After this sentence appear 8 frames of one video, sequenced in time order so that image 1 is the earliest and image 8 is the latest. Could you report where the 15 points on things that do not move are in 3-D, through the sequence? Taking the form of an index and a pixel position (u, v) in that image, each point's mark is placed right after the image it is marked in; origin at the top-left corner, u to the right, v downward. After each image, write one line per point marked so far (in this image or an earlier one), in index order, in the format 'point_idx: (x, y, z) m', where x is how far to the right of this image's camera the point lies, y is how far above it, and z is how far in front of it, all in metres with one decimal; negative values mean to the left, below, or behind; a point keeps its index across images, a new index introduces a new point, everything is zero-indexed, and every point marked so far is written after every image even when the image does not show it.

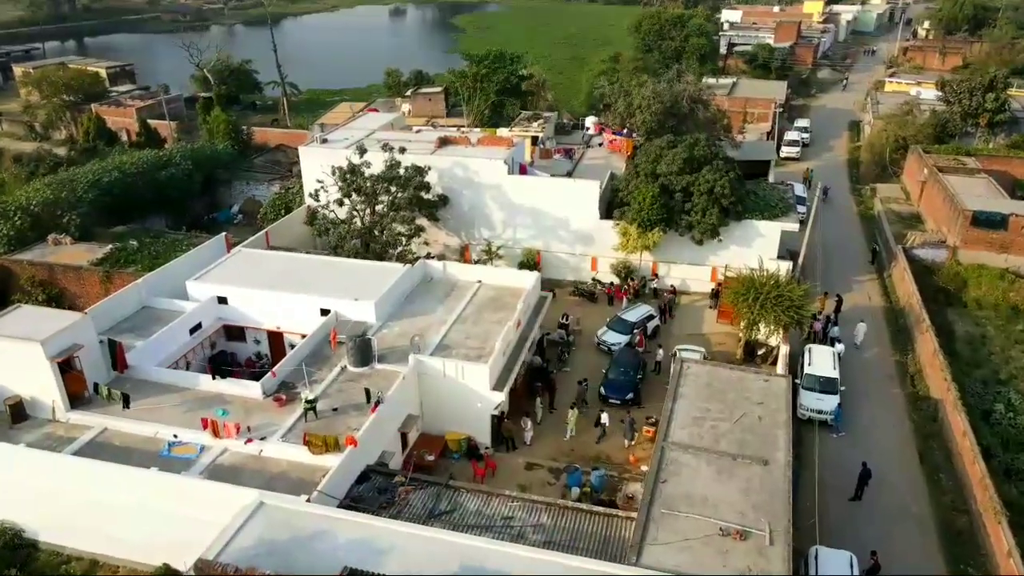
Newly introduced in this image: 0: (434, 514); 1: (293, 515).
0: (-1.8, -5.2, +16.7) m
1: (-4.4, -4.7, +15.0) m
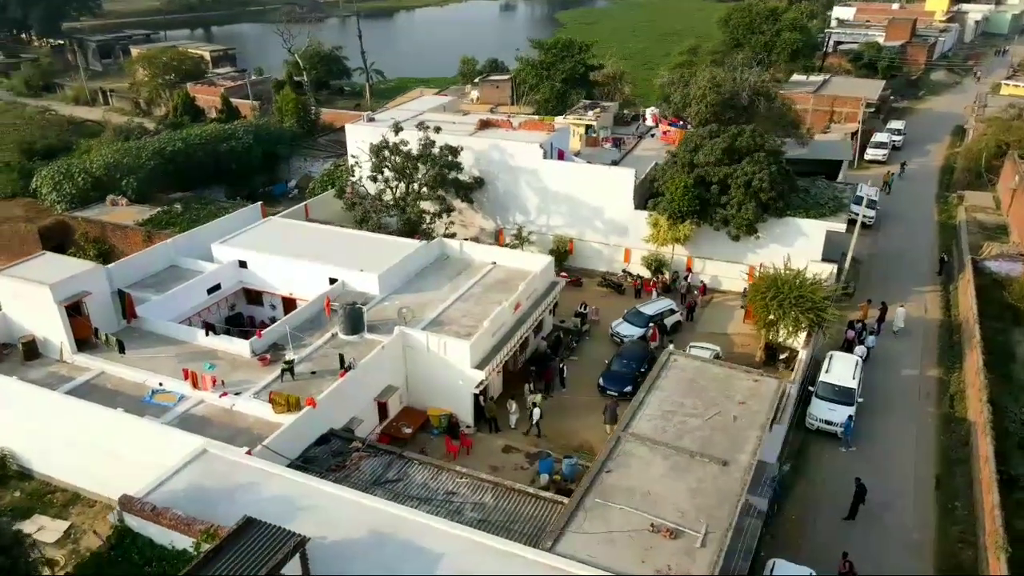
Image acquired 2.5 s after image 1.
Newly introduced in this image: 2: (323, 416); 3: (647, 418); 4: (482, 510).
0: (-3.0, -4.4, +16.6) m
1: (-5.8, -3.7, +15.3) m
2: (-4.7, -3.2, +17.9) m
3: (+3.1, -3.0, +17.0) m
4: (-0.7, -4.8, +15.8) m
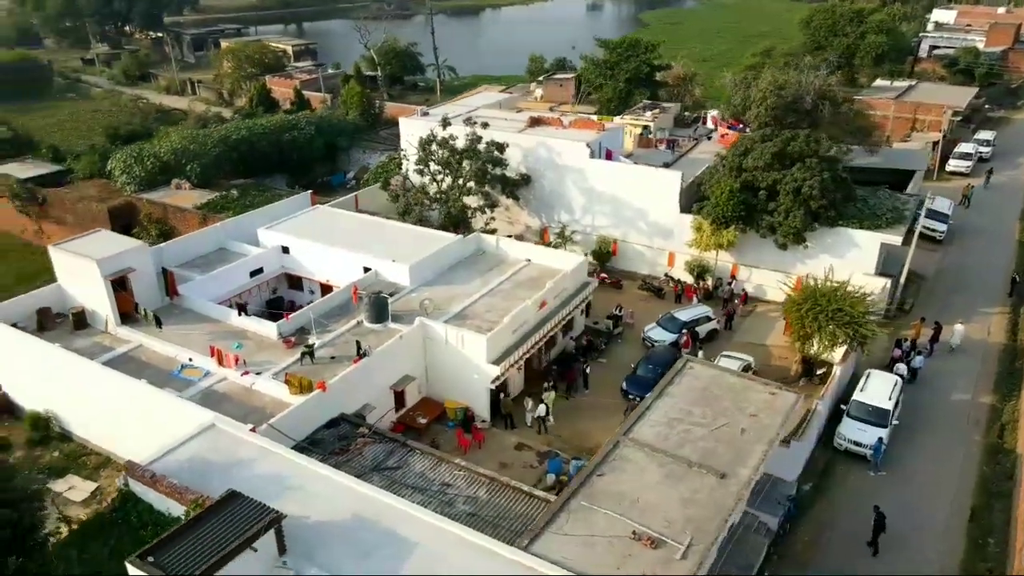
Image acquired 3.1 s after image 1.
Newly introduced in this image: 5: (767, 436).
0: (-3.1, -4.1, +16.8) m
1: (-6.0, -3.3, +15.8) m
2: (-4.5, -2.8, +18.3) m
3: (+3.1, -3.1, +16.6) m
4: (-0.8, -4.7, +15.8) m
5: (+5.6, -3.3, +16.2) m
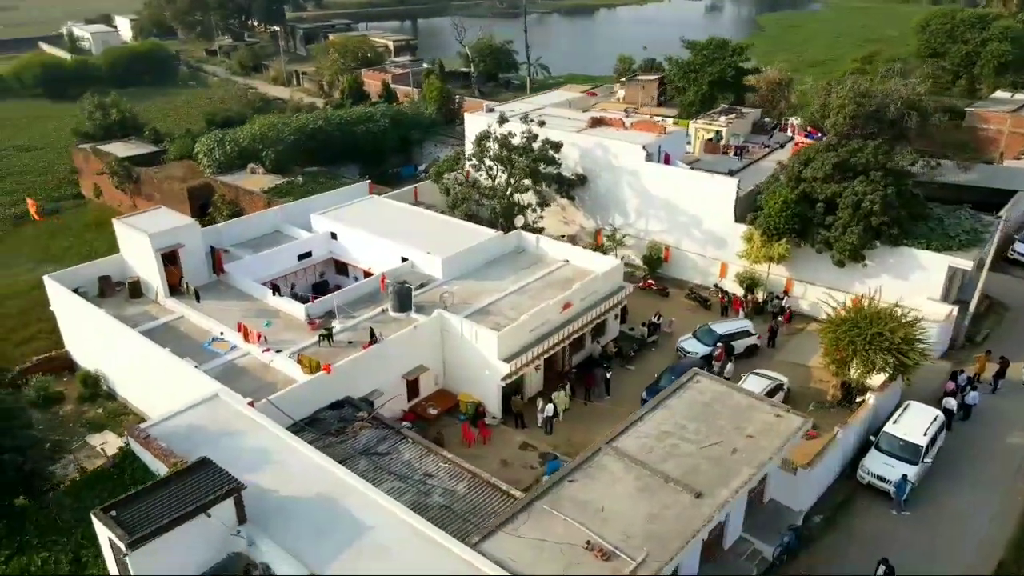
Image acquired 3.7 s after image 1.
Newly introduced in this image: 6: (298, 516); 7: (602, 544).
0: (-3.4, -3.9, +17.2) m
1: (-6.3, -2.8, +16.6) m
2: (-4.5, -2.5, +18.9) m
3: (+2.8, -3.2, +16.1) m
4: (-1.4, -4.5, +15.9) m
5: (+5.2, -3.6, +15.4) m
6: (-4.0, -4.3, +13.6) m
7: (+1.6, -4.6, +13.1) m
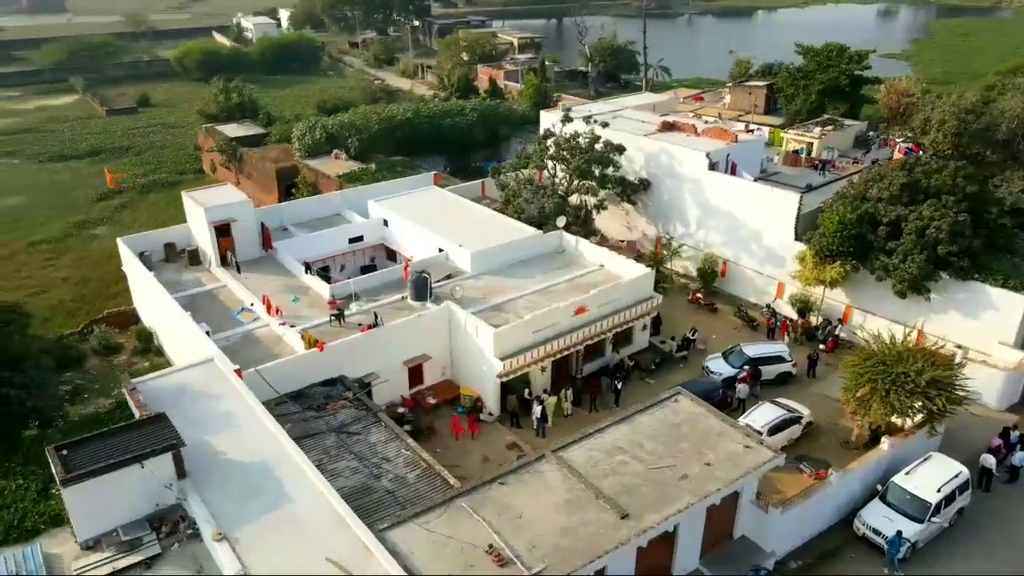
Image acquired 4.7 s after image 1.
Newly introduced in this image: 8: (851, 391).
0: (-4.2, -3.5, +17.9) m
1: (-7.1, -2.2, +17.8) m
2: (-4.9, -2.0, +19.7) m
3: (+1.6, -3.4, +15.6) m
4: (-2.5, -4.3, +16.2) m
5: (+3.8, -4.0, +14.4) m
6: (-5.5, -3.8, +14.4) m
7: (-0.1, -4.6, +12.9) m
8: (+9.0, -2.7, +19.1) m
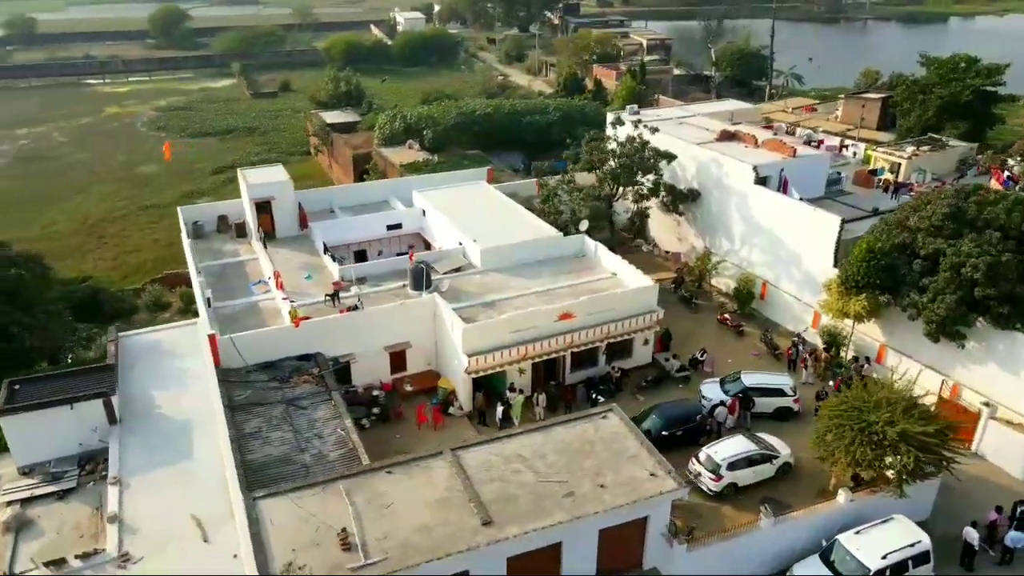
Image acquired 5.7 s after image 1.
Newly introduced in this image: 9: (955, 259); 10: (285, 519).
0: (-5.7, -2.9, +18.9) m
1: (-8.4, -1.4, +19.4) m
2: (-5.8, -1.4, +20.7) m
3: (-0.4, -3.4, +15.4) m
4: (-4.5, -3.9, +16.9) m
5: (+1.4, -4.2, +13.8) m
6: (-7.7, -3.1, +15.7) m
7: (-2.8, -4.5, +13.2) m
8: (+7.5, -3.5, +17.4) m
9: (+12.0, +0.8, +19.7) m
10: (-4.2, -4.3, +13.6) m
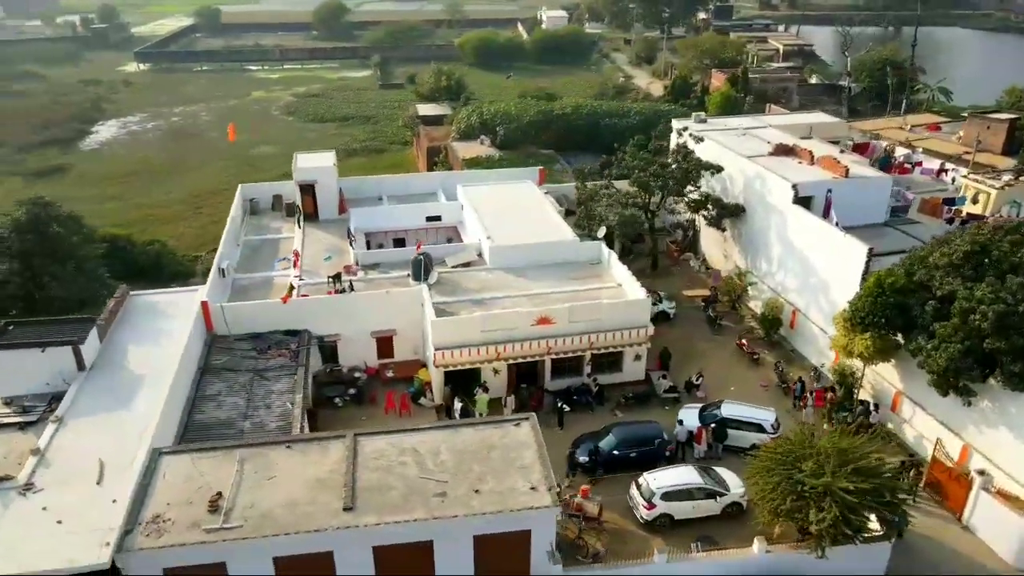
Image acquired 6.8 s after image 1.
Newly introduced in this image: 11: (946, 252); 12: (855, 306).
0: (-7.0, -2.3, +20.1) m
1: (-9.3, -0.5, +21.2) m
2: (-6.5, -0.8, +22.0) m
3: (-2.6, -3.3, +15.7) m
4: (-6.3, -3.4, +17.9) m
5: (-1.2, -4.2, +13.8) m
6: (-9.6, -2.3, +17.5) m
7: (-5.5, -4.1, +14.0) m
8: (+5.5, -4.1, +16.0) m
9: (+10.8, -0.4, +17.3) m
10: (-6.7, -3.8, +14.7) m
11: (+11.0, +1.0, +18.6) m
12: (+9.5, -0.5, +20.0) m
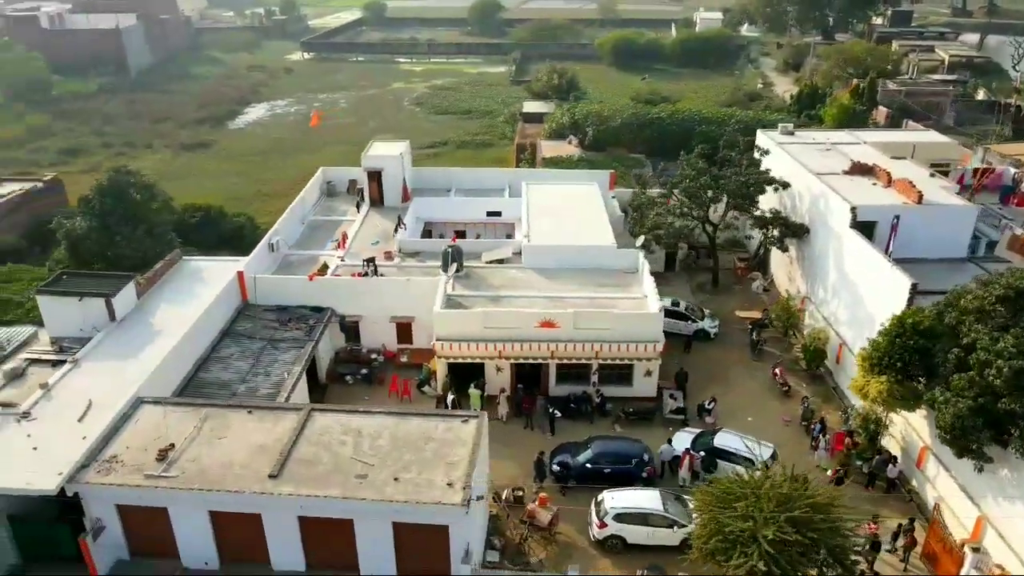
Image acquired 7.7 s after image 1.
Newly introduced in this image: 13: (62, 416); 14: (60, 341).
0: (-7.1, -1.6, +21.6) m
1: (-9.0, +0.5, +23.0) m
2: (-6.1, -0.1, +23.3) m
3: (-3.8, -3.0, +16.3) m
4: (-7.0, -2.7, +19.3) m
5: (-2.9, -4.0, +14.2) m
6: (-10.1, -1.2, +19.5) m
7: (-7.1, -3.4, +15.2) m
8: (+4.1, -4.6, +15.0) m
9: (+9.8, -1.4, +15.1) m
10: (-8.1, -3.0, +16.2) m
11: (+10.4, -0.1, +16.3) m
12: (+9.1, -1.4, +18.1) m
13: (-9.9, -2.9, +16.2) m
14: (-12.2, -1.4, +19.9) m
